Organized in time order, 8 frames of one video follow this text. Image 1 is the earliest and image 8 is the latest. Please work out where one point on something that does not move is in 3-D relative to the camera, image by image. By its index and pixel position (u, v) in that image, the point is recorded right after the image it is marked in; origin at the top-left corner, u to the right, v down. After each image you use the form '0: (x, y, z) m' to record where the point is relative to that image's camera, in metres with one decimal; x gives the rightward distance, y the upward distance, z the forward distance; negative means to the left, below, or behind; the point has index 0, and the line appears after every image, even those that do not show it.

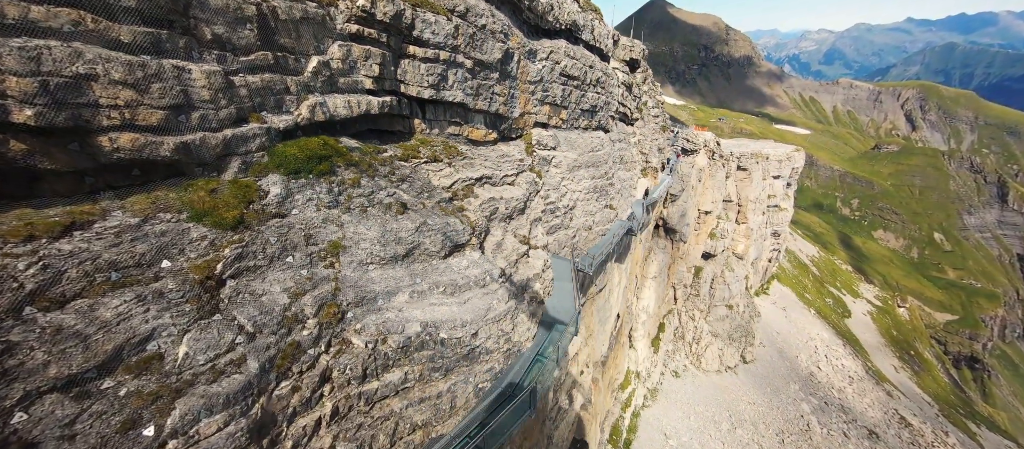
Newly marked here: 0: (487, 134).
0: (-1.0, +3.9, +14.2) m
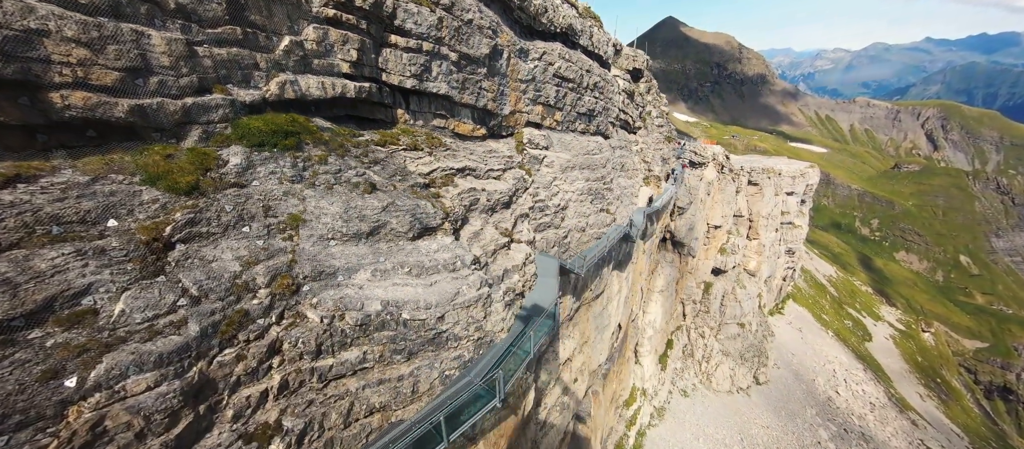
0: (-1.6, +4.1, +14.2) m
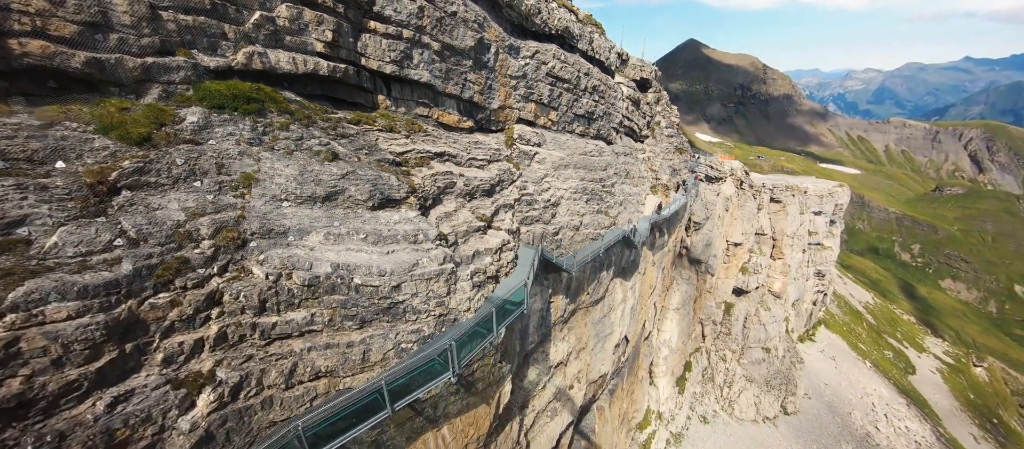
0: (-2.3, +4.6, +14.4) m
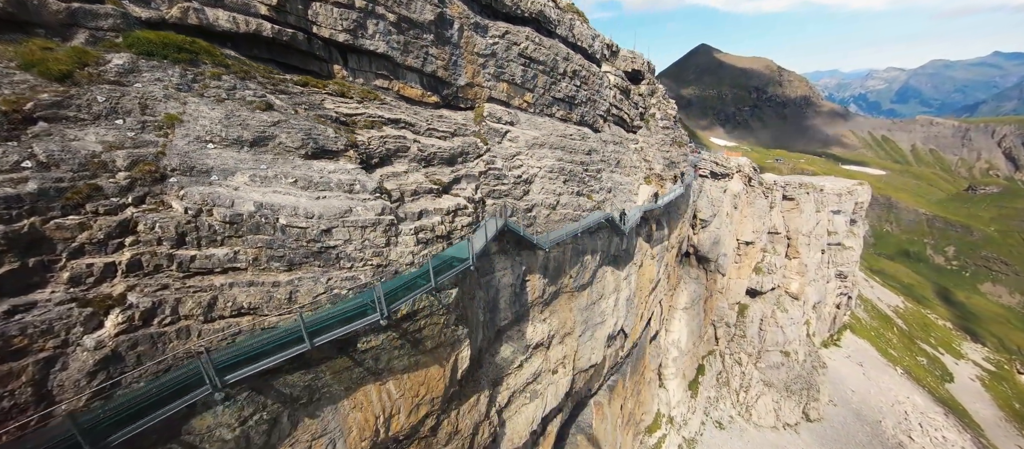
0: (-4.0, +5.8, +14.6) m
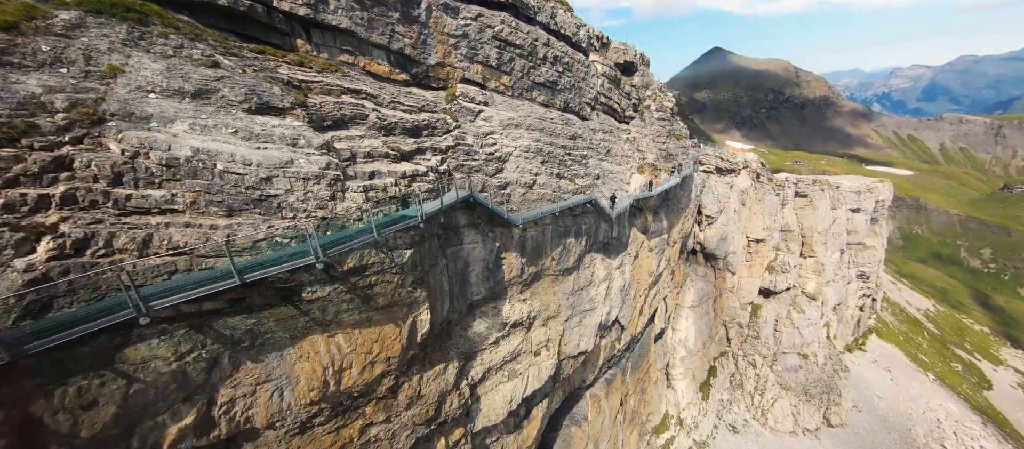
0: (-5.6, +7.1, +15.0) m
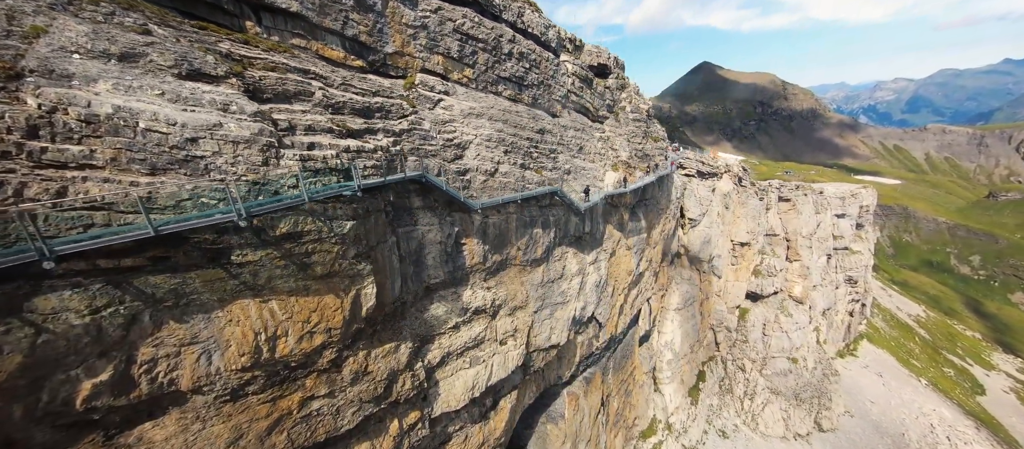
0: (-7.9, +7.9, +15.4) m
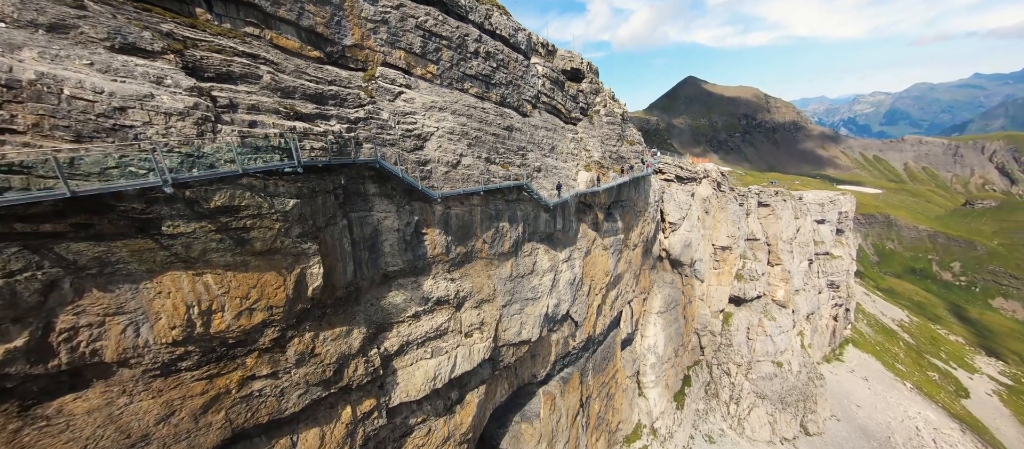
0: (-10.1, +8.6, +15.7) m
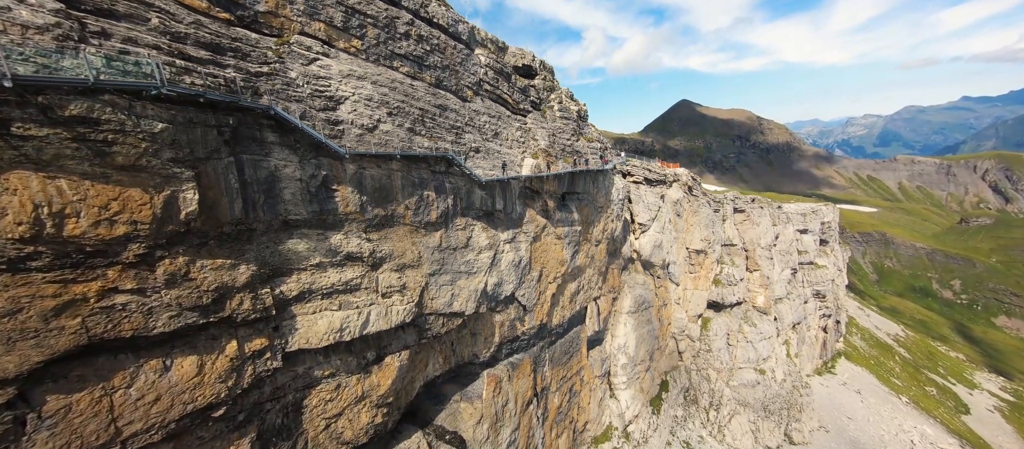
0: (-15.8, +11.3, +16.9) m
